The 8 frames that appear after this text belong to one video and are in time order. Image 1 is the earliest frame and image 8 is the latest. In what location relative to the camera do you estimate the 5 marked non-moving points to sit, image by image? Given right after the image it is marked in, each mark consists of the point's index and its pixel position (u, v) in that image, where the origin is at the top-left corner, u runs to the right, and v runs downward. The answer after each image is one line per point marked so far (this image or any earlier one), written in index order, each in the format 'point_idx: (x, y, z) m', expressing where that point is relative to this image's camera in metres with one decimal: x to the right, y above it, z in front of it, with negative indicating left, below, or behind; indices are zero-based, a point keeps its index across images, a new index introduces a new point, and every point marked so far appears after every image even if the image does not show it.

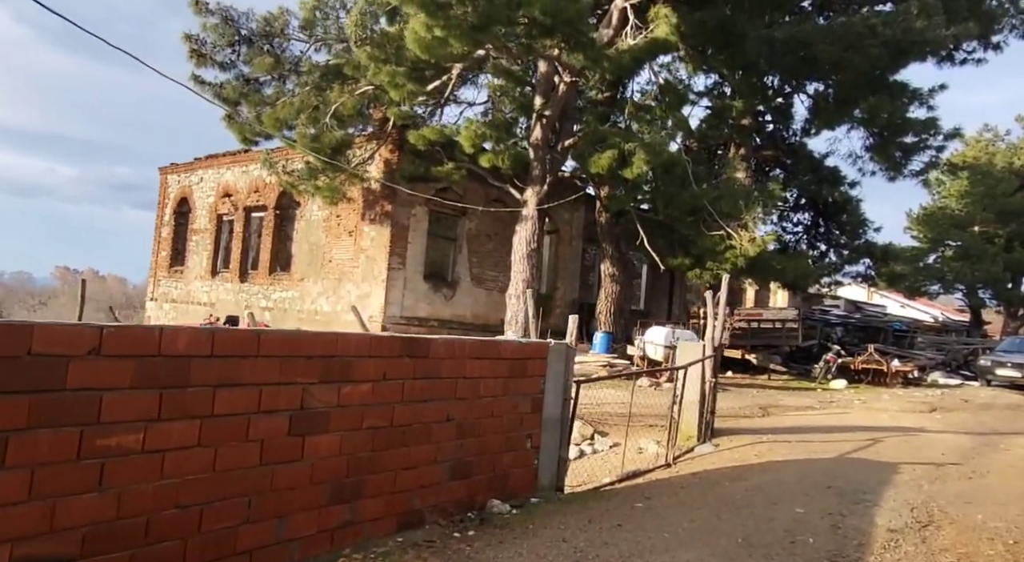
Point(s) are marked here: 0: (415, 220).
0: (-2.3, +1.4, +18.6) m
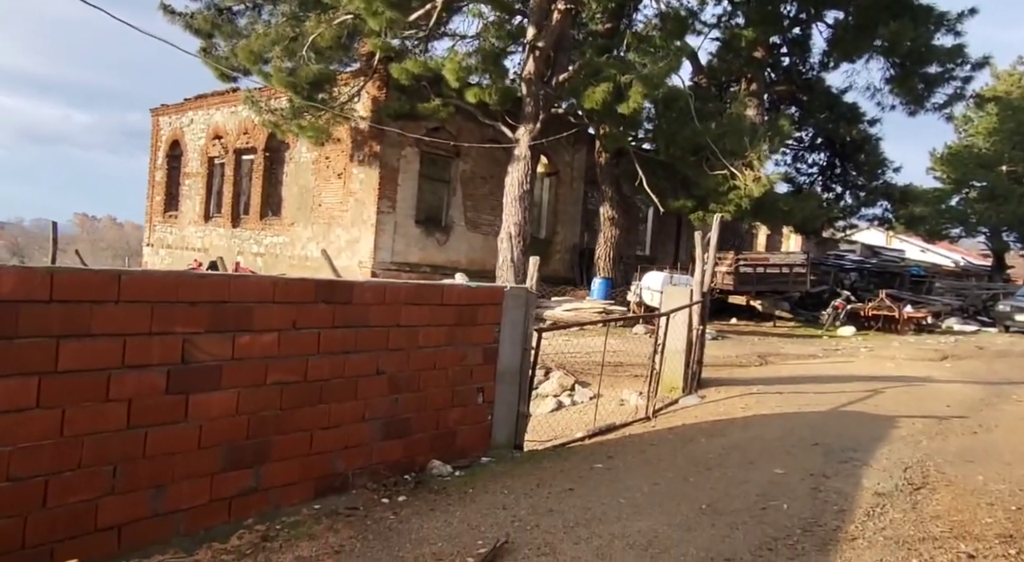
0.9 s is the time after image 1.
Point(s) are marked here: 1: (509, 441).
0: (-2.4, +2.6, +17.8) m
1: (0.0, -1.2, +6.0) m
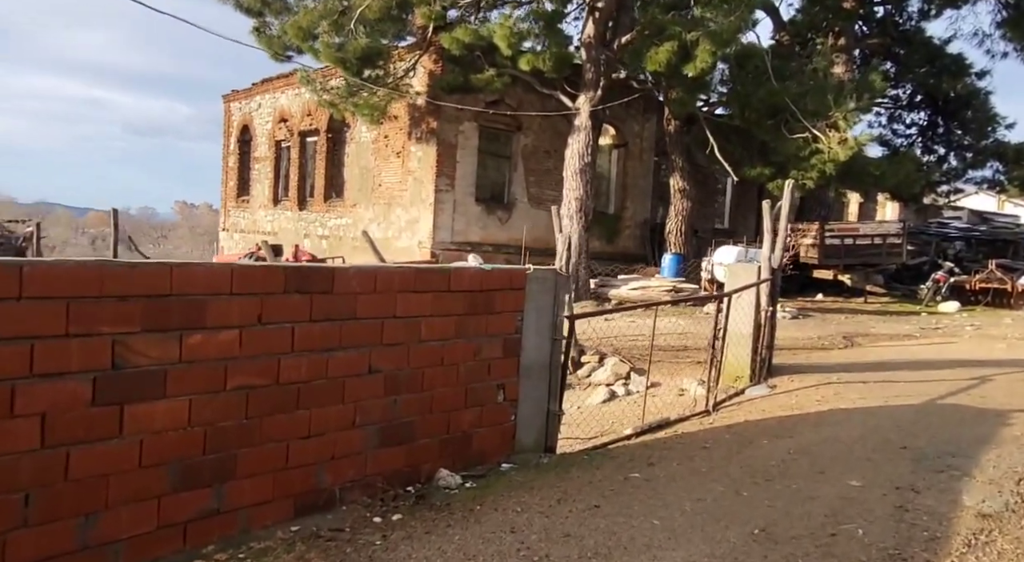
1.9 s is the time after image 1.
0: (-1.1, +3.0, +17.2) m
1: (+0.2, -1.1, +5.3) m
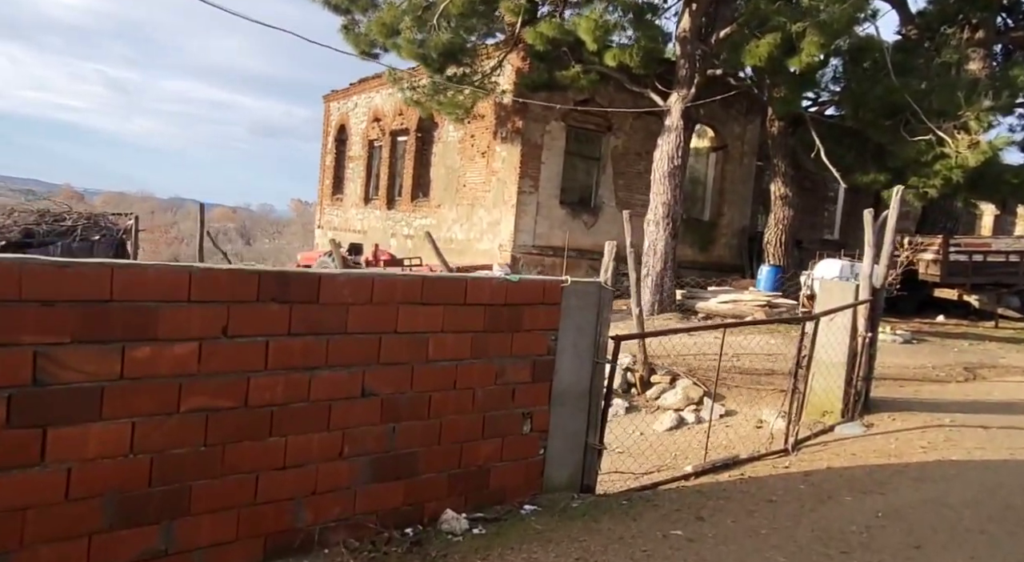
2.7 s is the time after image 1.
0: (+0.7, +2.9, +16.6) m
1: (+0.3, -1.1, +4.6) m
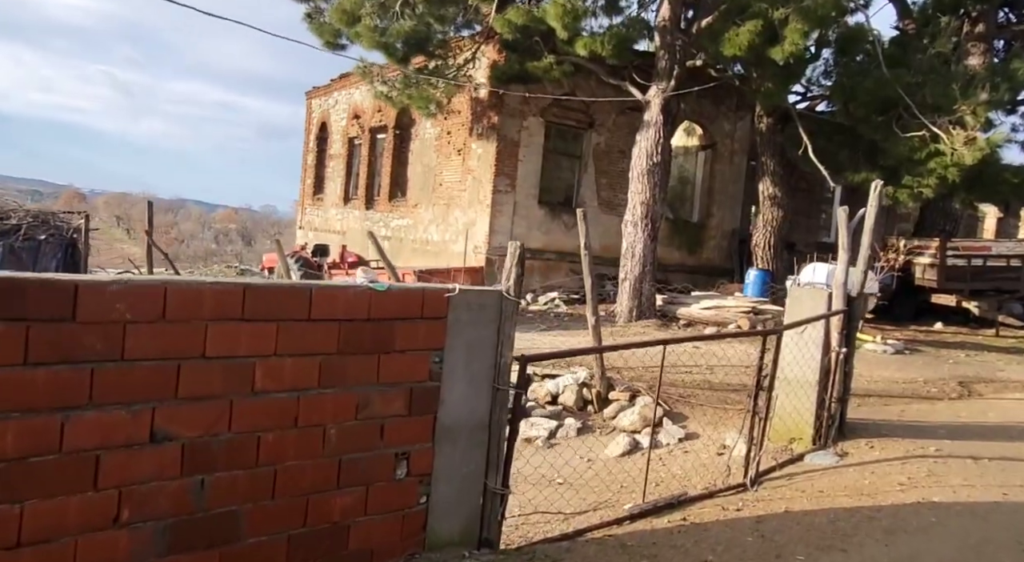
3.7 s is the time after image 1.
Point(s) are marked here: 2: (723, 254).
0: (+0.3, +2.9, +15.8) m
1: (-0.2, -1.2, +3.8) m
2: (+4.7, +0.6, +18.0) m
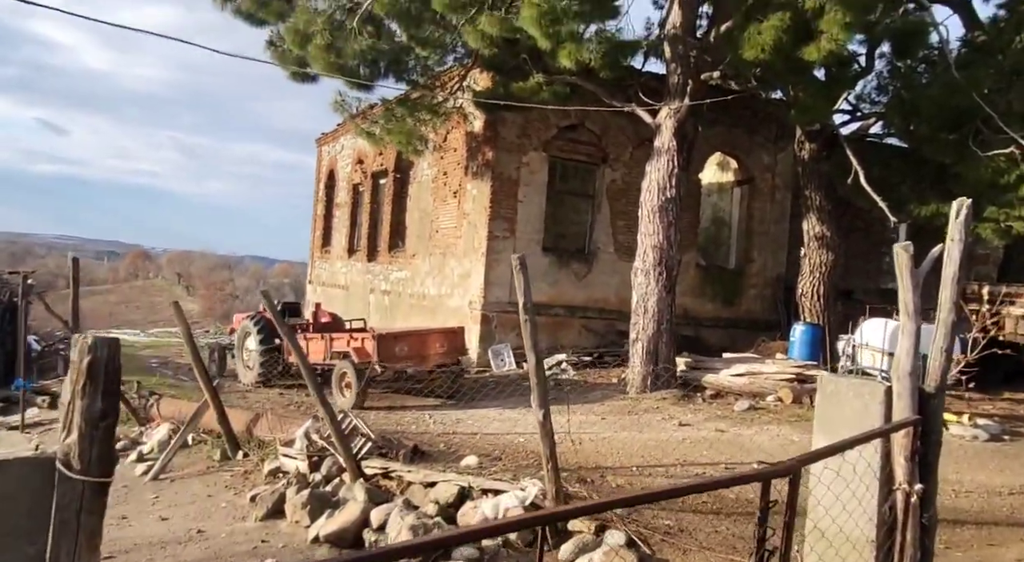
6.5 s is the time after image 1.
0: (+0.3, +1.9, +13.7) m
1: (-1.0, -1.5, +1.5) m
2: (+4.8, -0.5, +15.4) m
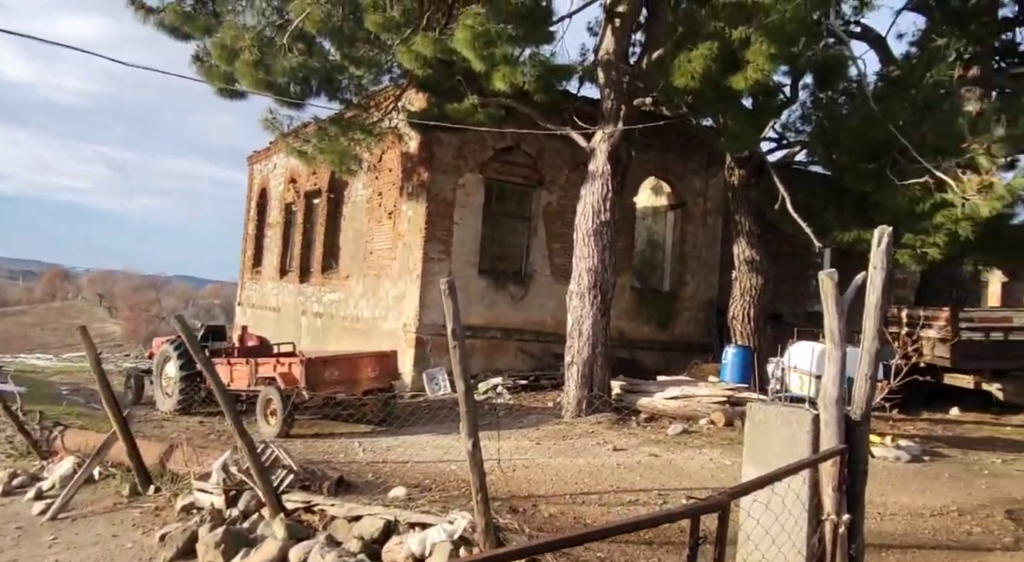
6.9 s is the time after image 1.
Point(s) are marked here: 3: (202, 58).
0: (-0.8, +1.5, +13.6) m
1: (-1.2, -1.5, +1.3) m
2: (+3.6, -0.9, +15.6) m
3: (-4.6, +3.2, +11.9) m
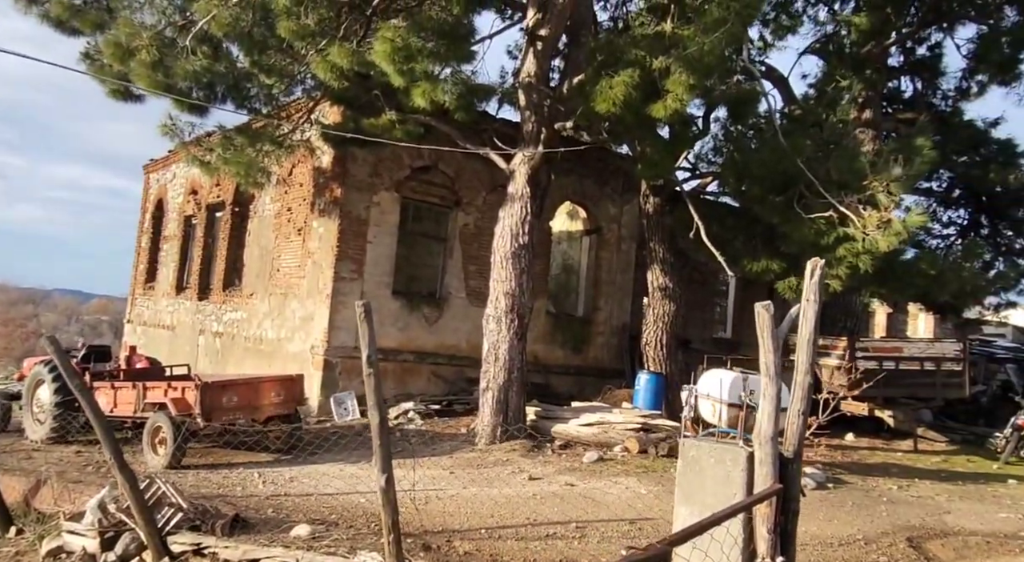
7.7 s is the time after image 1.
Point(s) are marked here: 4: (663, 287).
0: (-2.2, +1.1, +13.2) m
1: (-1.2, -1.5, +0.8) m
2: (+1.9, -1.4, +15.6) m
3: (-5.7, +3.0, +11.1) m
4: (+2.5, -0.1, +13.1) m
